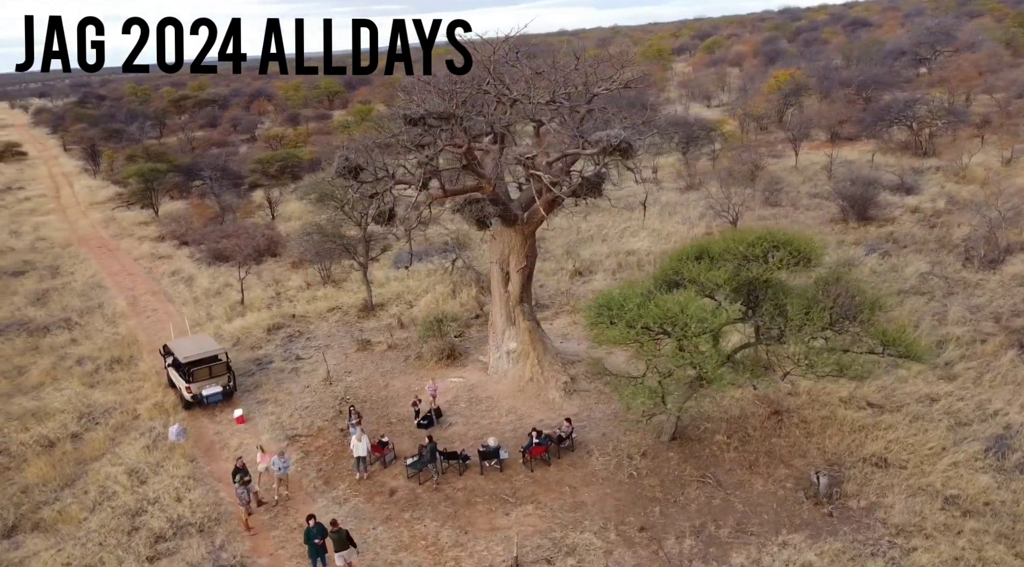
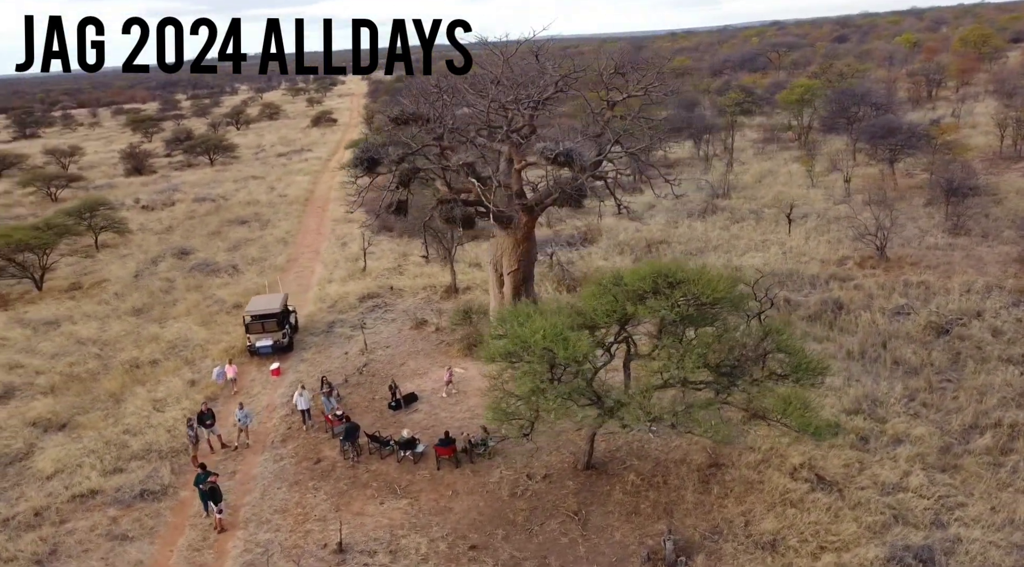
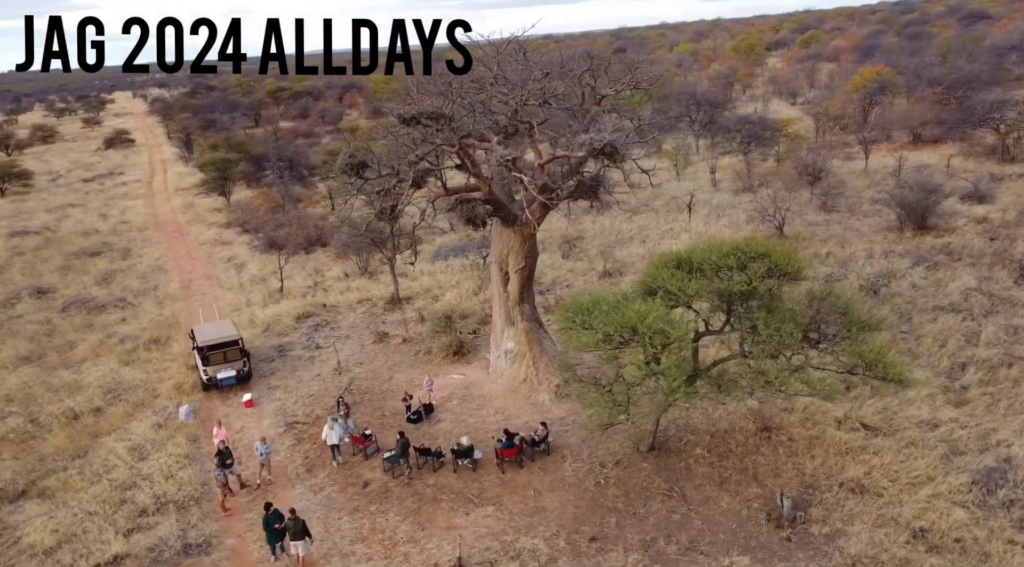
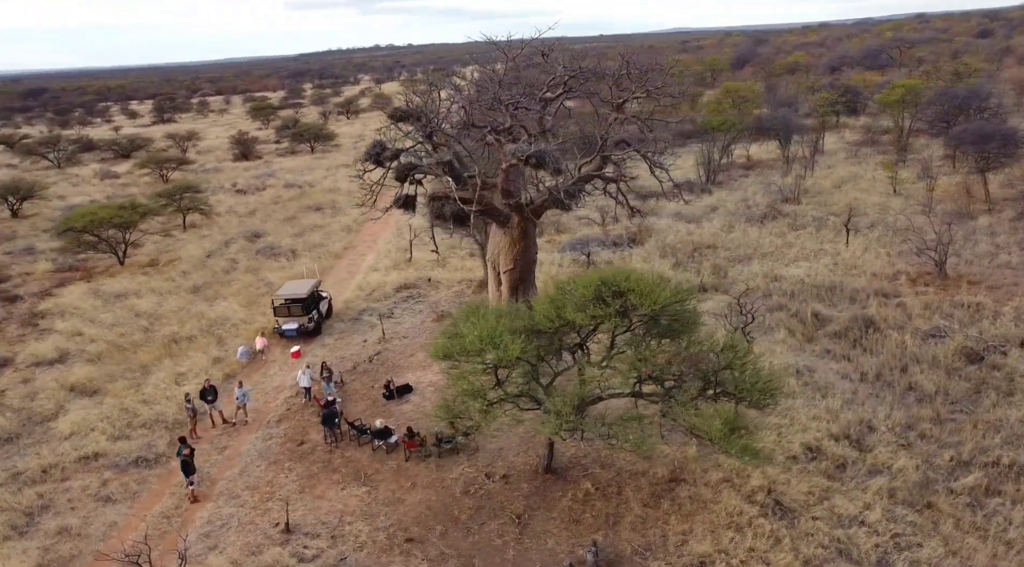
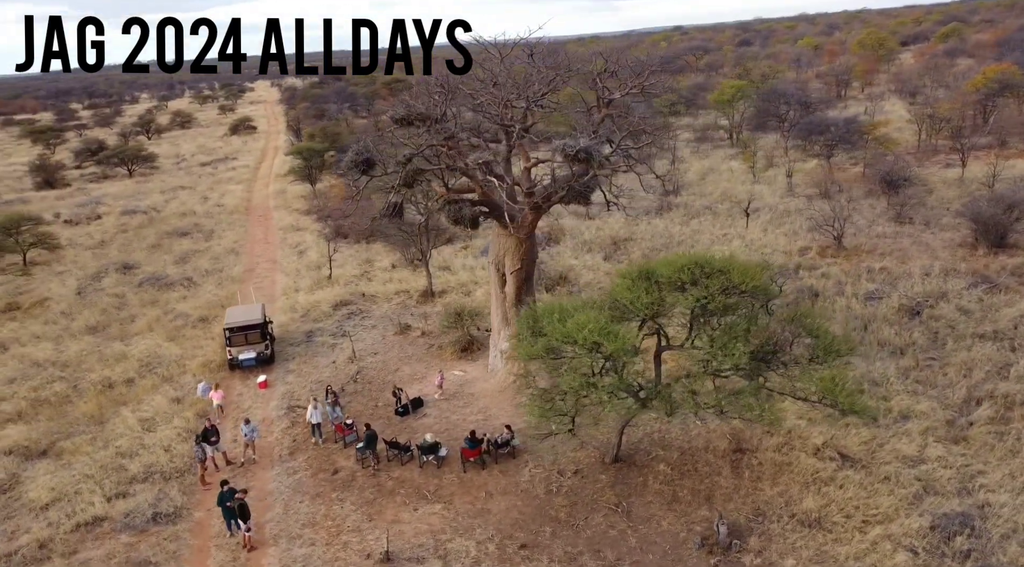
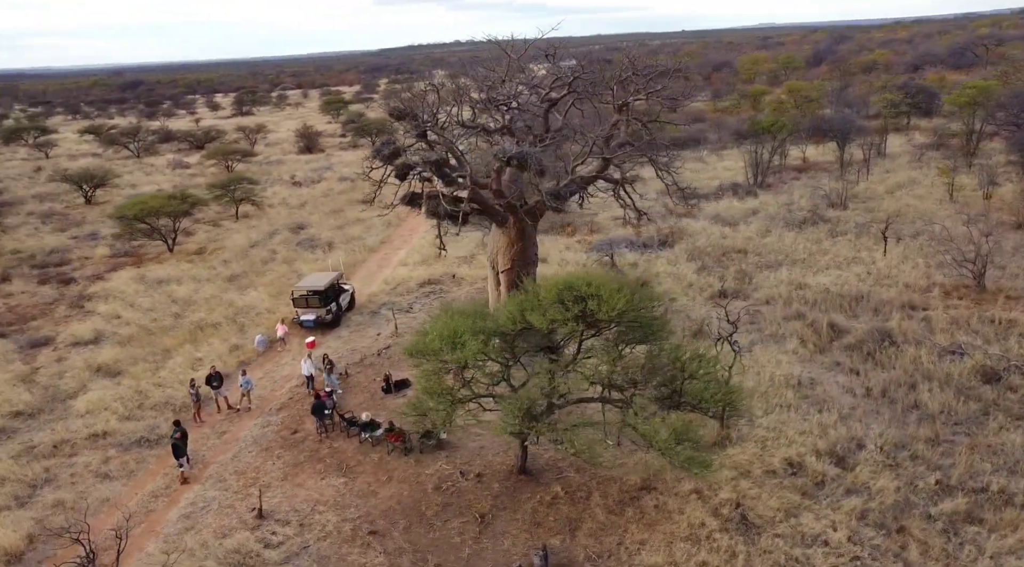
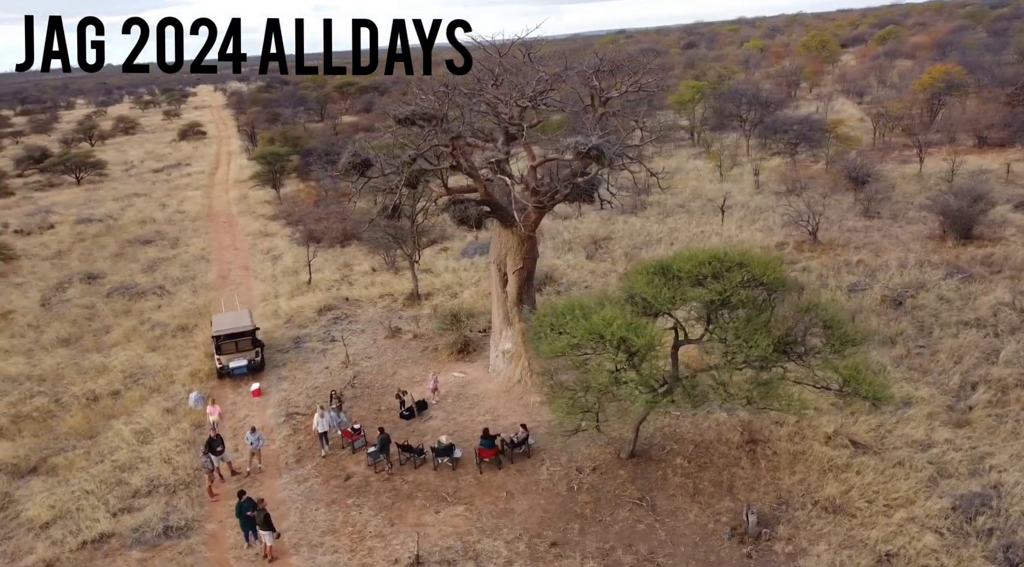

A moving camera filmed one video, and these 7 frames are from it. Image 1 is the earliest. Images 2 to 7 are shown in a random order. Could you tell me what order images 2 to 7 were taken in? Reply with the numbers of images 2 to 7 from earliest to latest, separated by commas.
3, 7, 5, 2, 4, 6
